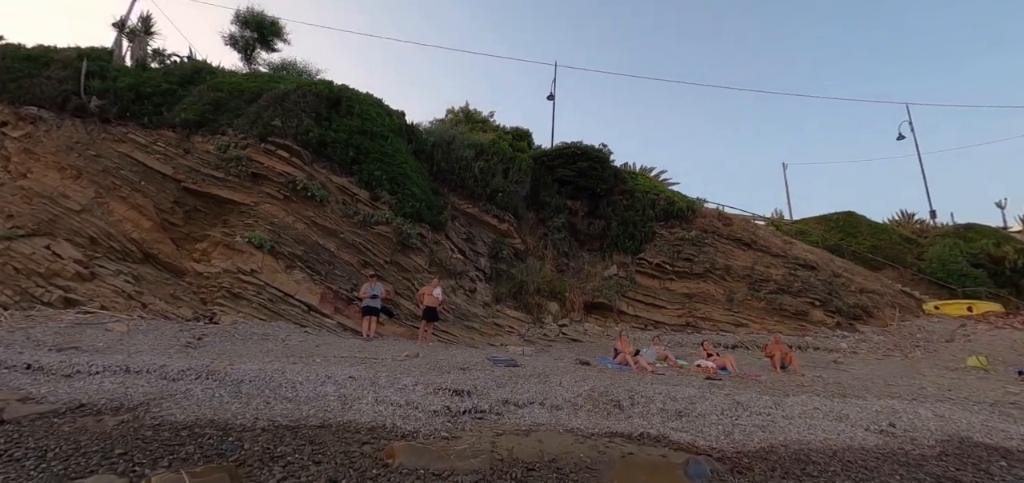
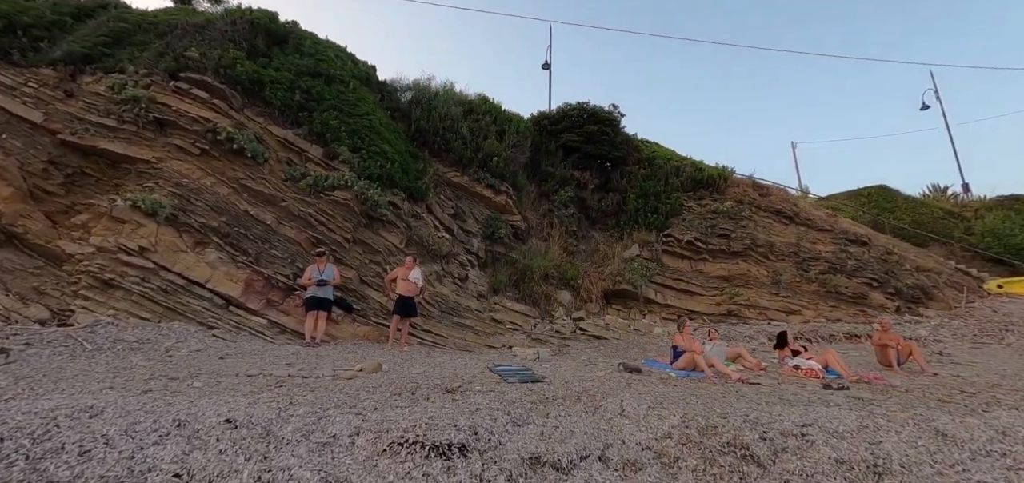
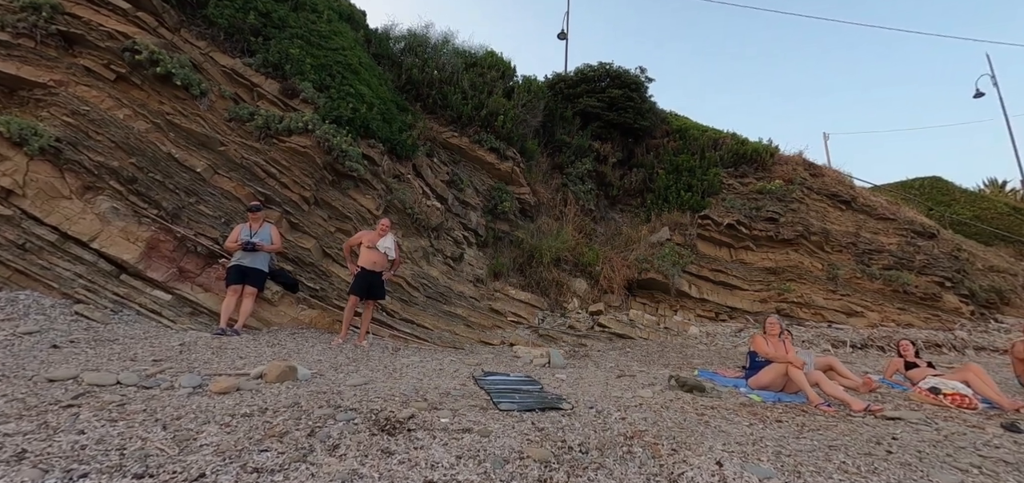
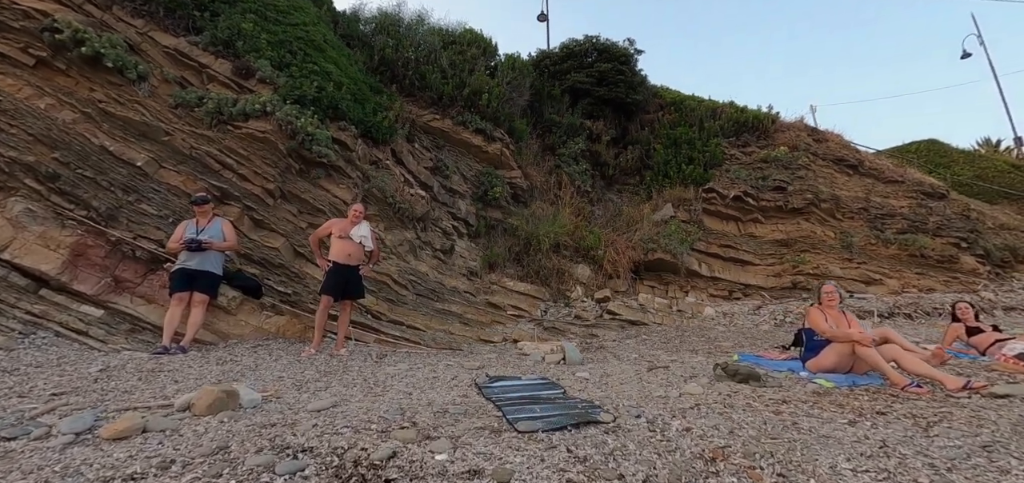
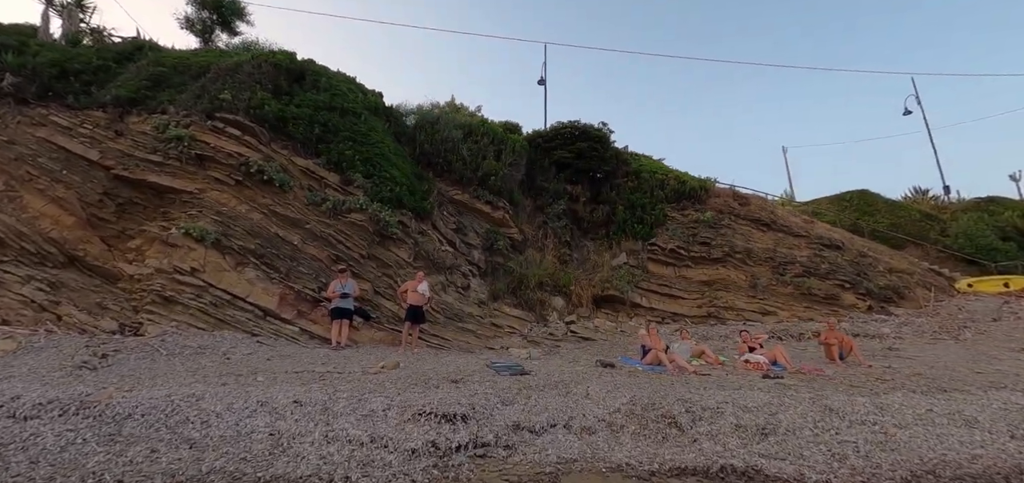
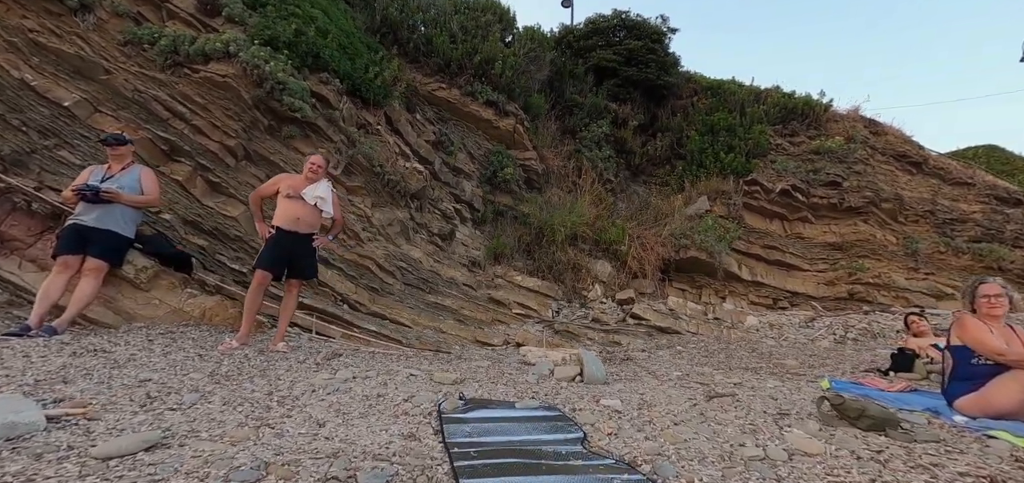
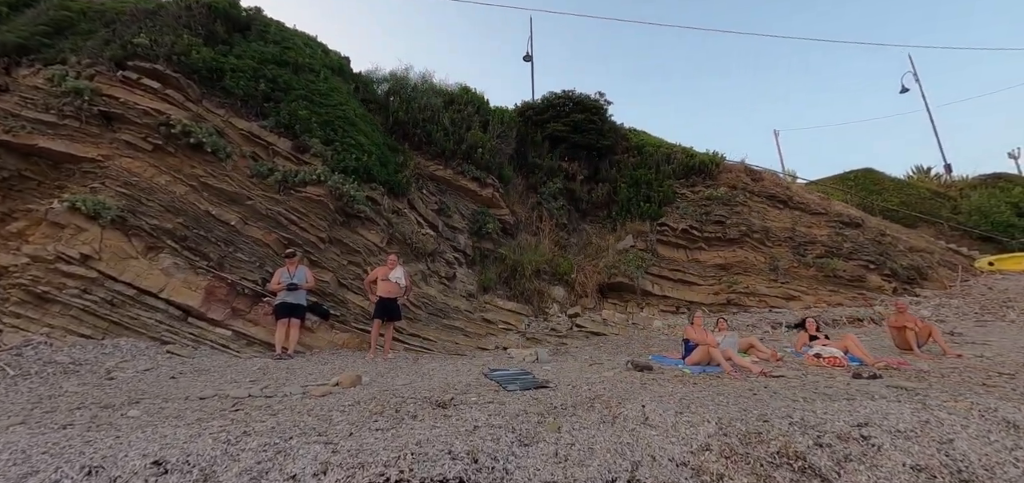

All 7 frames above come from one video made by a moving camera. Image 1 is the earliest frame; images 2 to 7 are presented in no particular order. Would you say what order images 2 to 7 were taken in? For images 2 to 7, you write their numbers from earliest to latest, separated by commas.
5, 2, 7, 3, 4, 6
